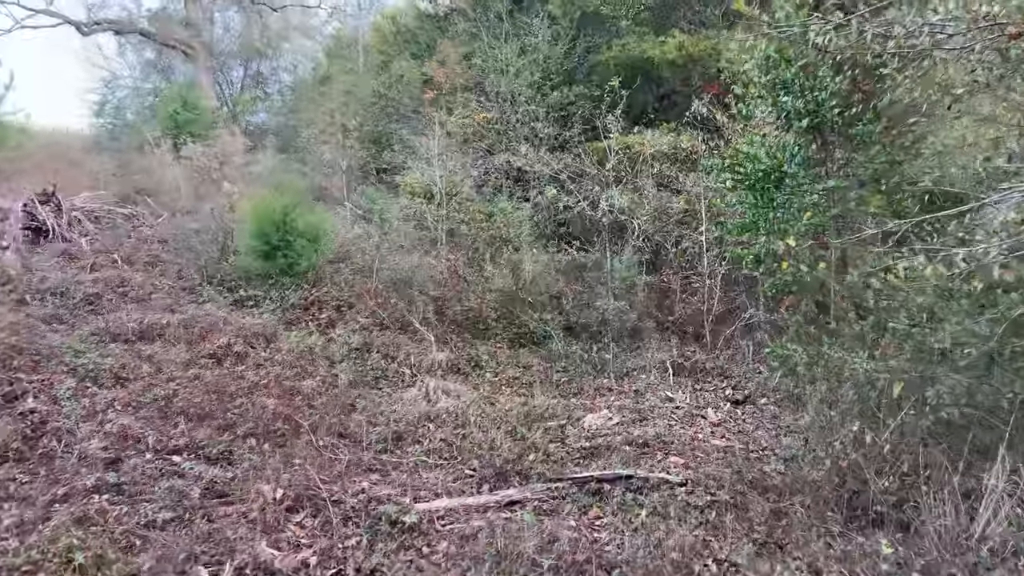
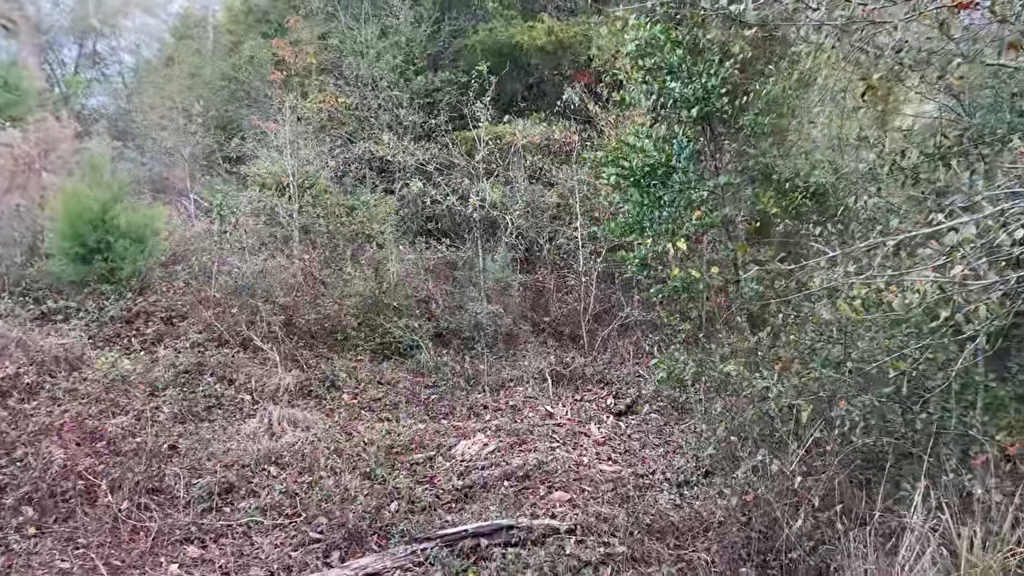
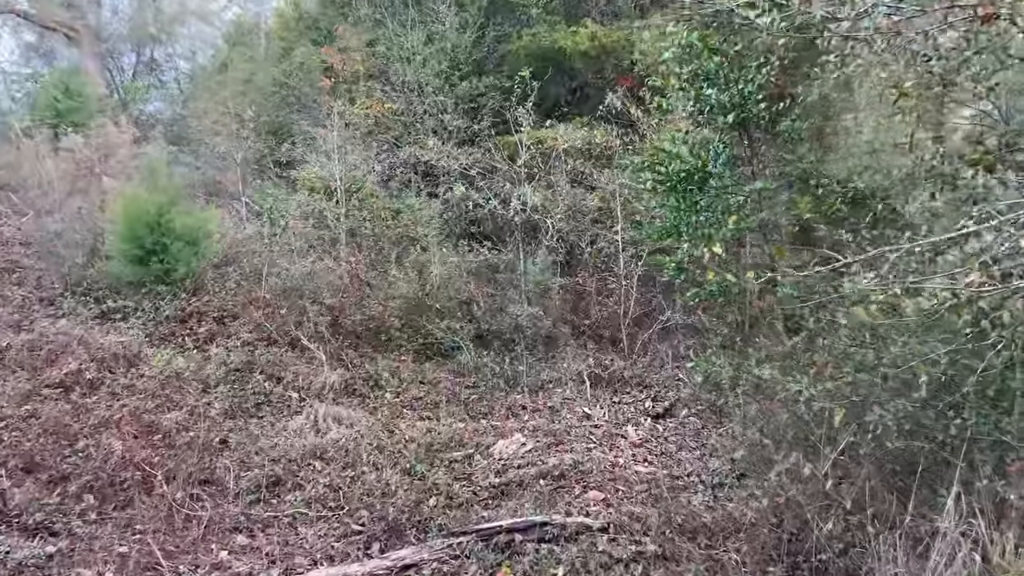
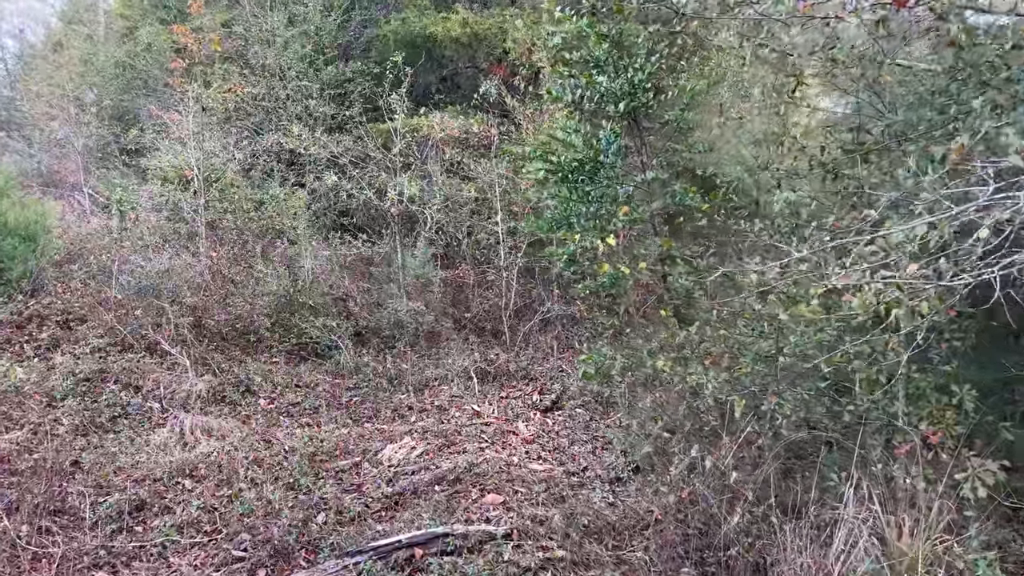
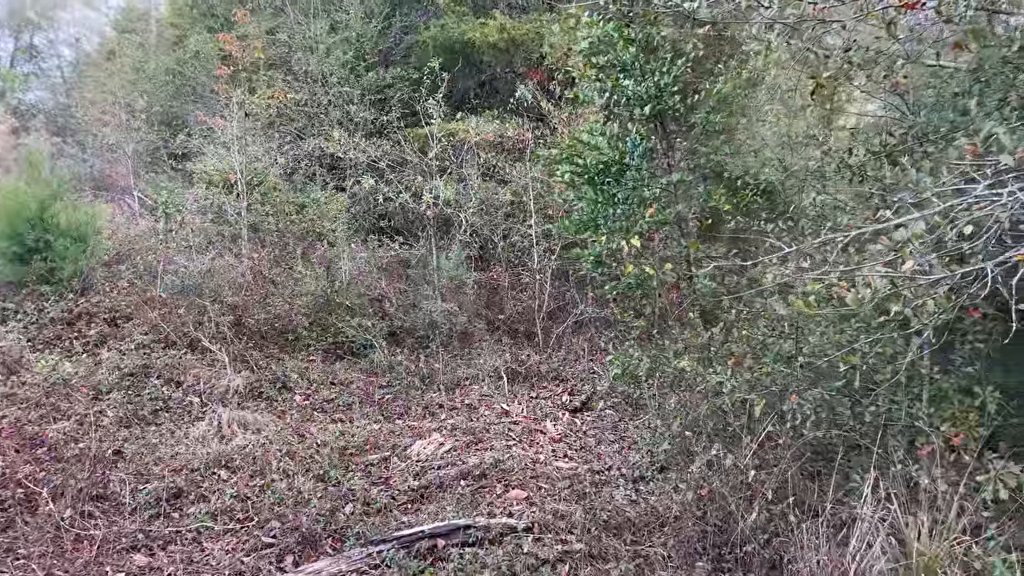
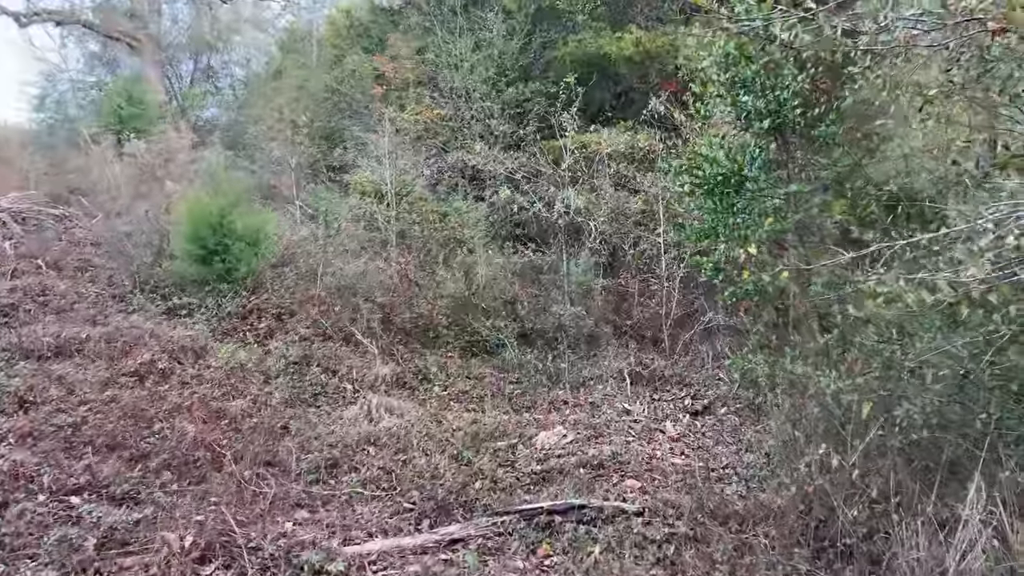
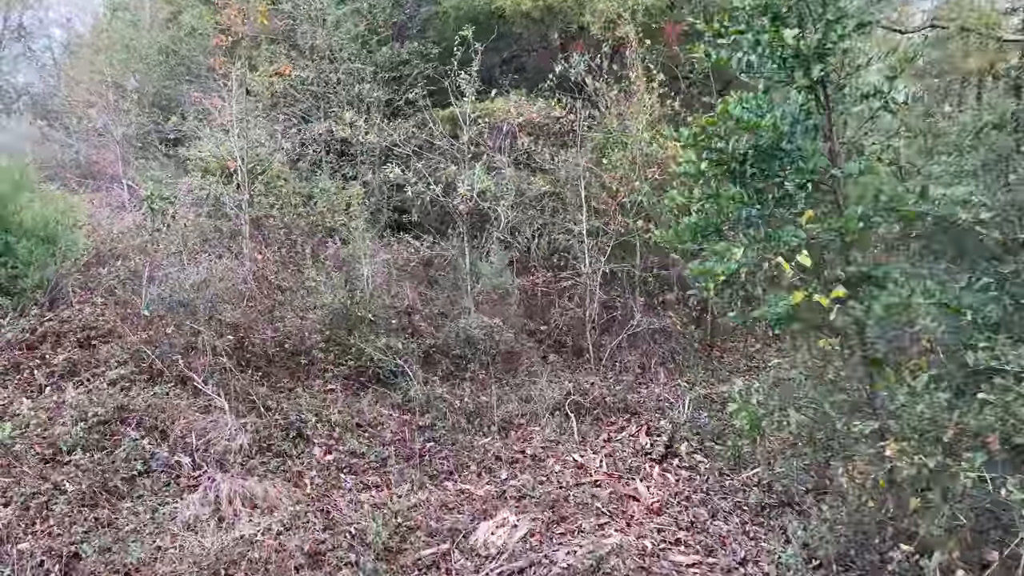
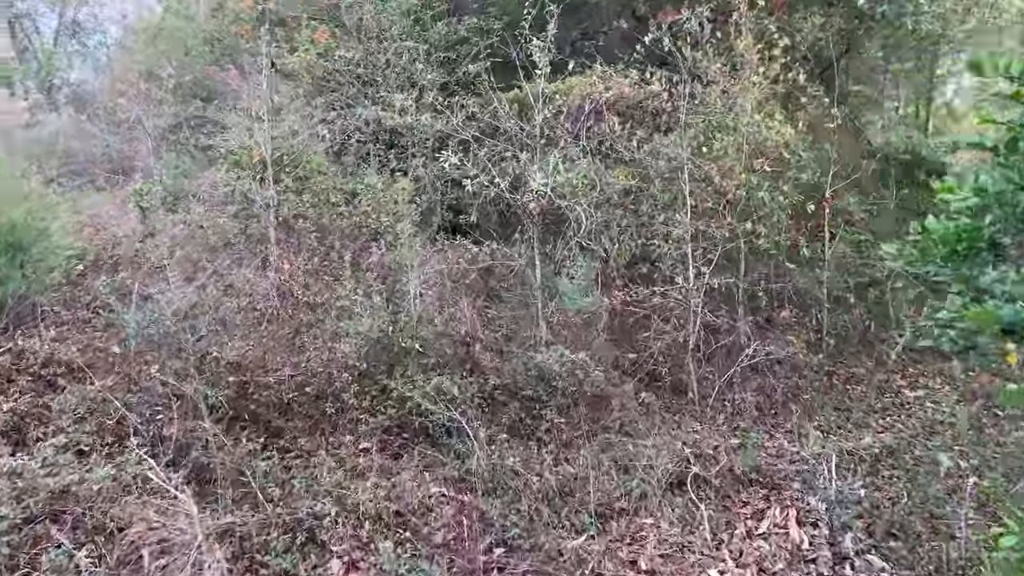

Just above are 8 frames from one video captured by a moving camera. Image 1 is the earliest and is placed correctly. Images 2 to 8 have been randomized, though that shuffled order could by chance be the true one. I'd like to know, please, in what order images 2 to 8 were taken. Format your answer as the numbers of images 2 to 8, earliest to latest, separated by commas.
6, 3, 2, 5, 4, 7, 8
